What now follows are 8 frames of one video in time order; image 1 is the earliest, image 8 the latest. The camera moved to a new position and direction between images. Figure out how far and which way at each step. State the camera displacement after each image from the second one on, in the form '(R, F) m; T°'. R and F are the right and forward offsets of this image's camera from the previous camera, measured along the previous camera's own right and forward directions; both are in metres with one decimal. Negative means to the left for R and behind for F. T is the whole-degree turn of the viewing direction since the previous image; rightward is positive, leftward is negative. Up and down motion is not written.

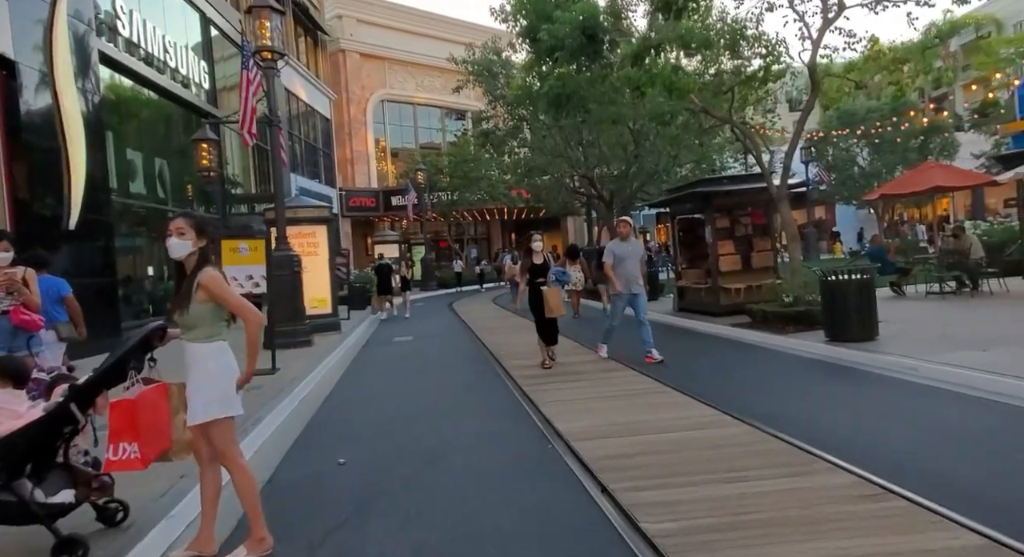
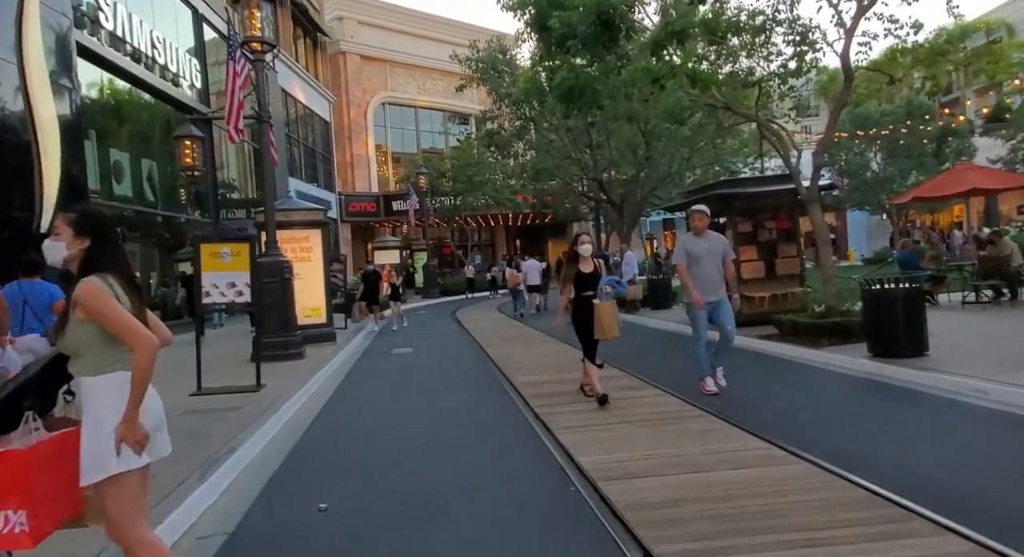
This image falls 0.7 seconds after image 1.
(-0.1, +0.9) m; 0°
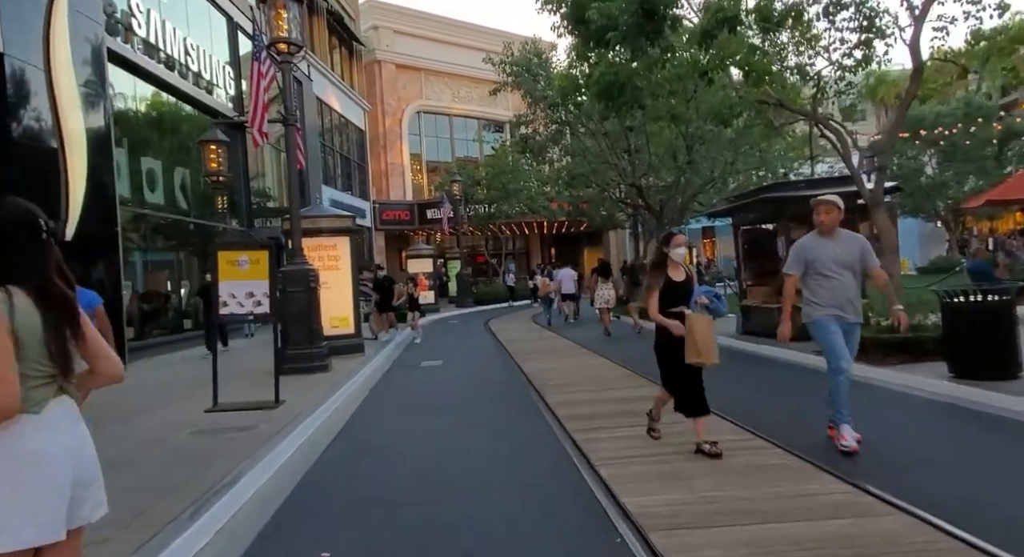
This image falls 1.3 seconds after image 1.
(0.0, +0.7) m; -3°
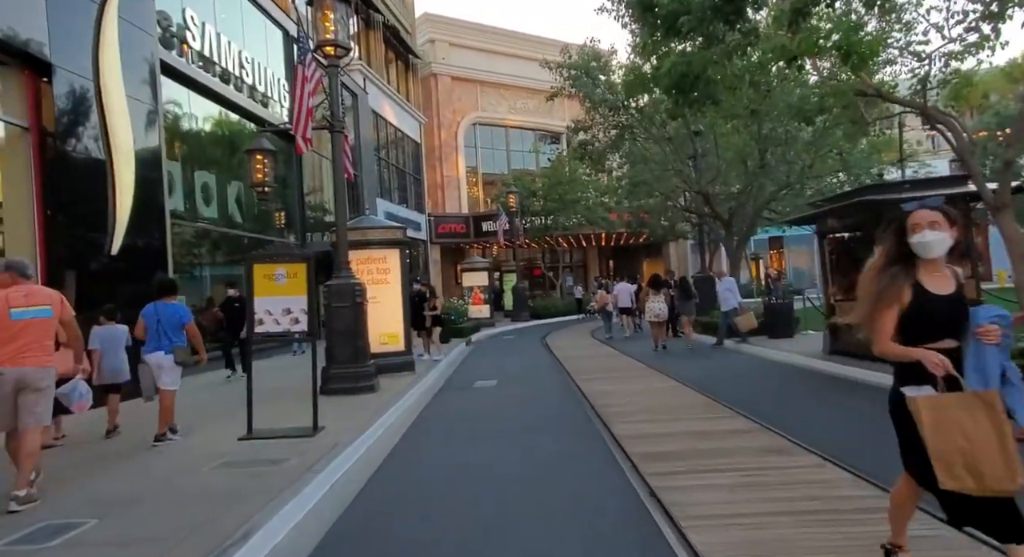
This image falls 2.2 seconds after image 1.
(-0.1, +0.9) m; -5°
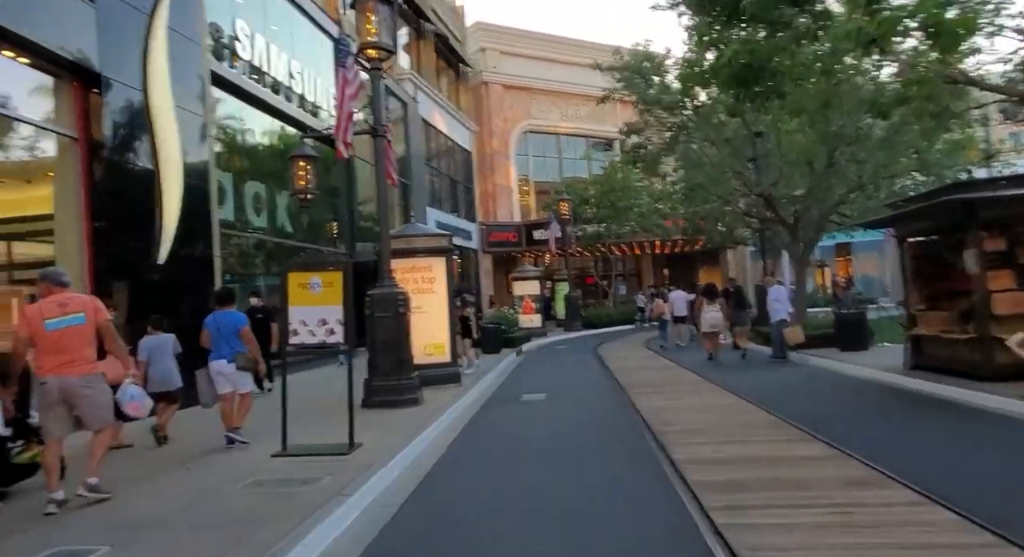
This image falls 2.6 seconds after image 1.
(+0.1, +0.6) m; -4°
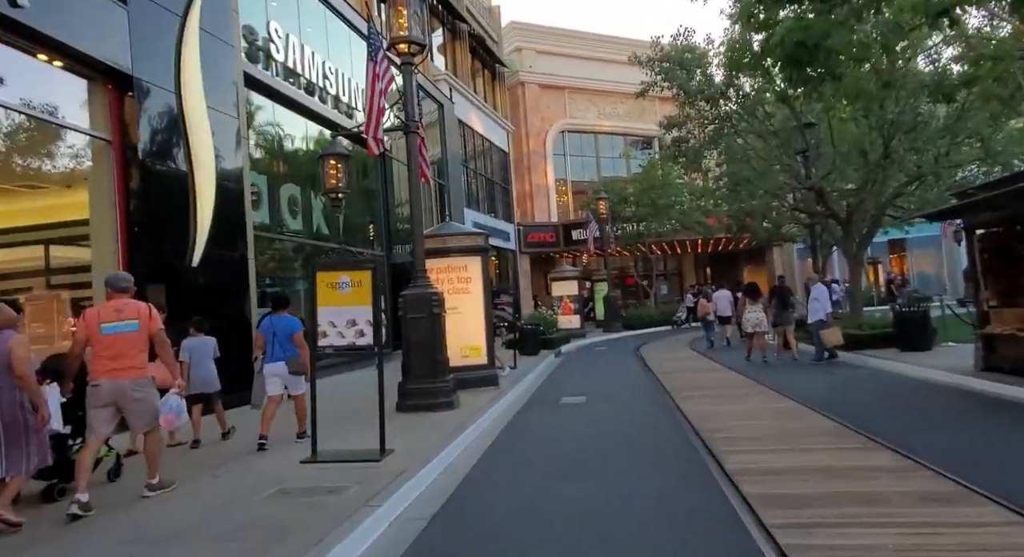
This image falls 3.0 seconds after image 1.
(0.0, +0.4) m; -3°
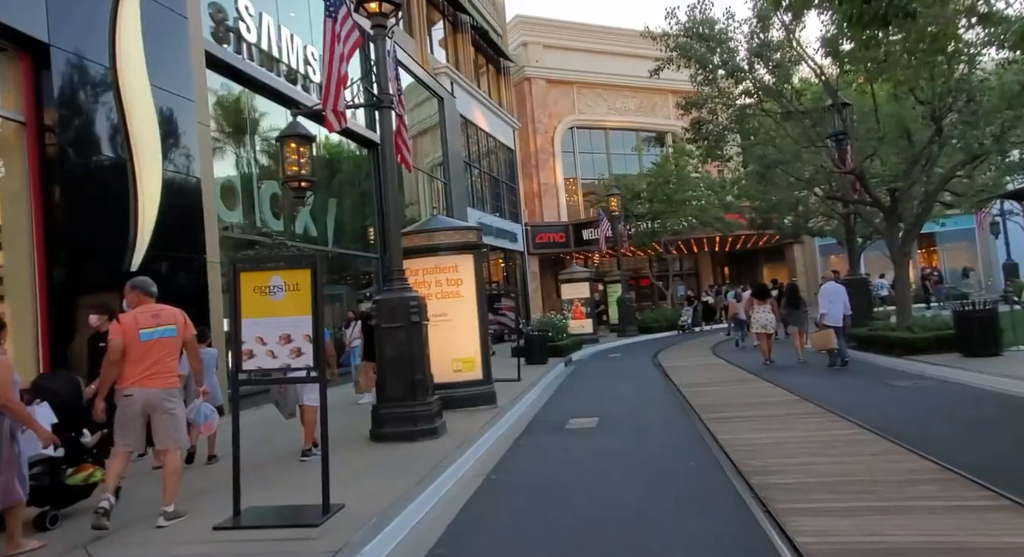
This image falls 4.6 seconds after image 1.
(+0.2, +1.8) m; -1°
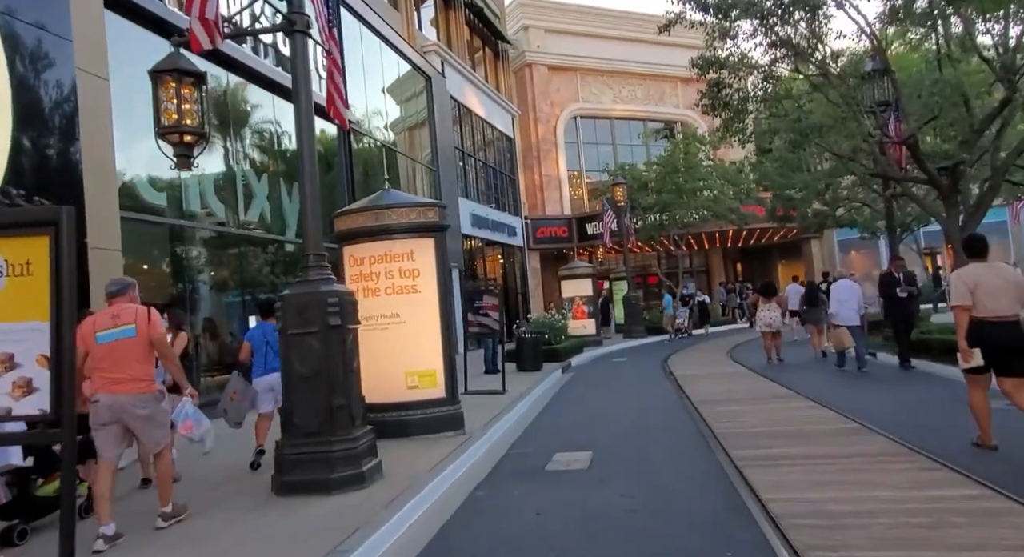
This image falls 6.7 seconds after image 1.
(+0.5, +2.5) m; -1°
